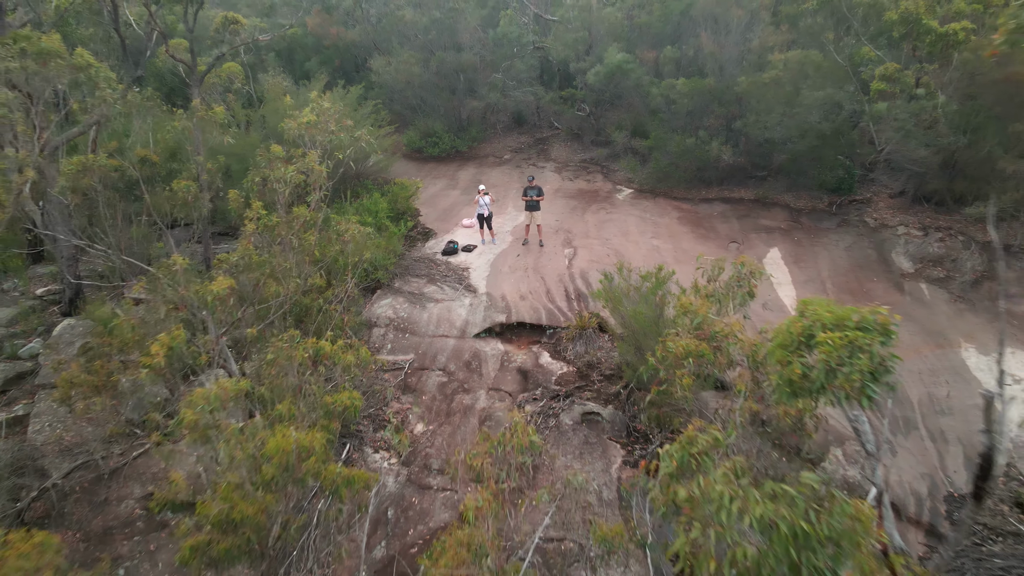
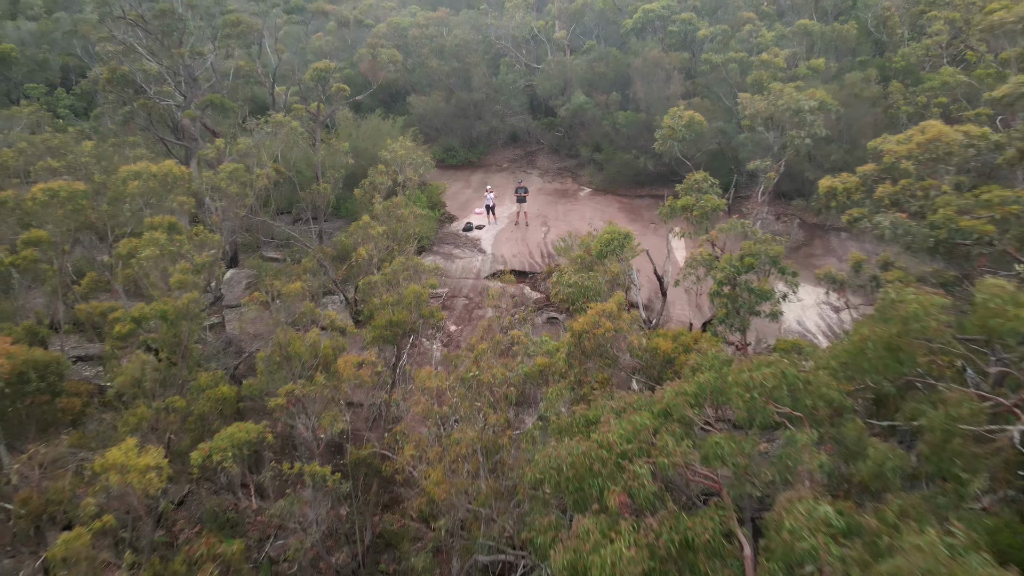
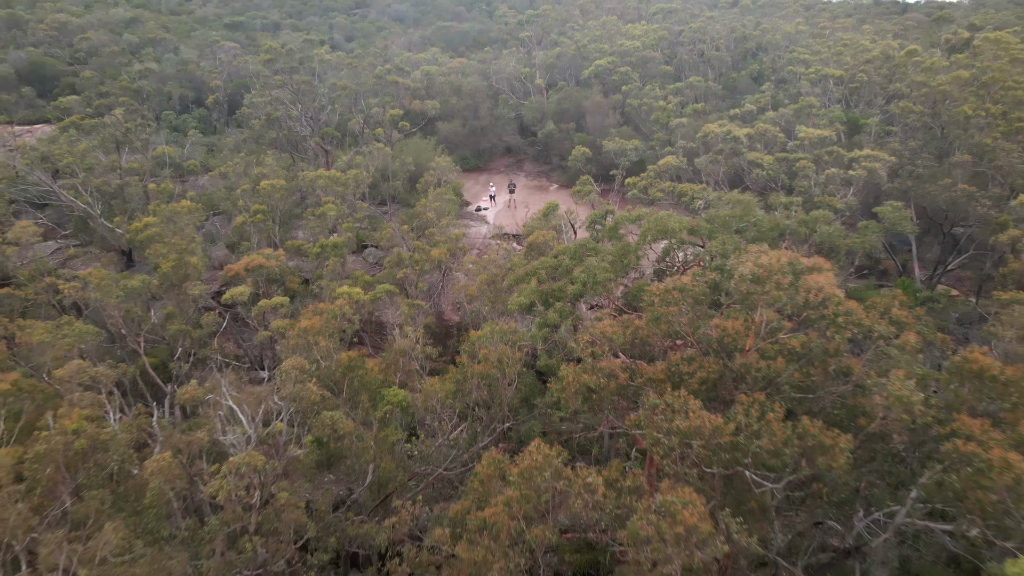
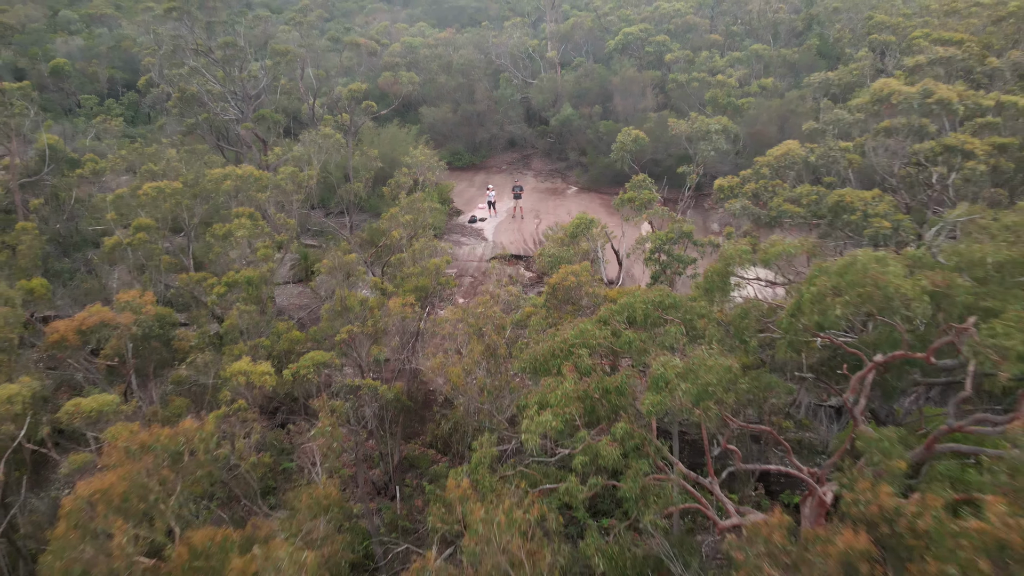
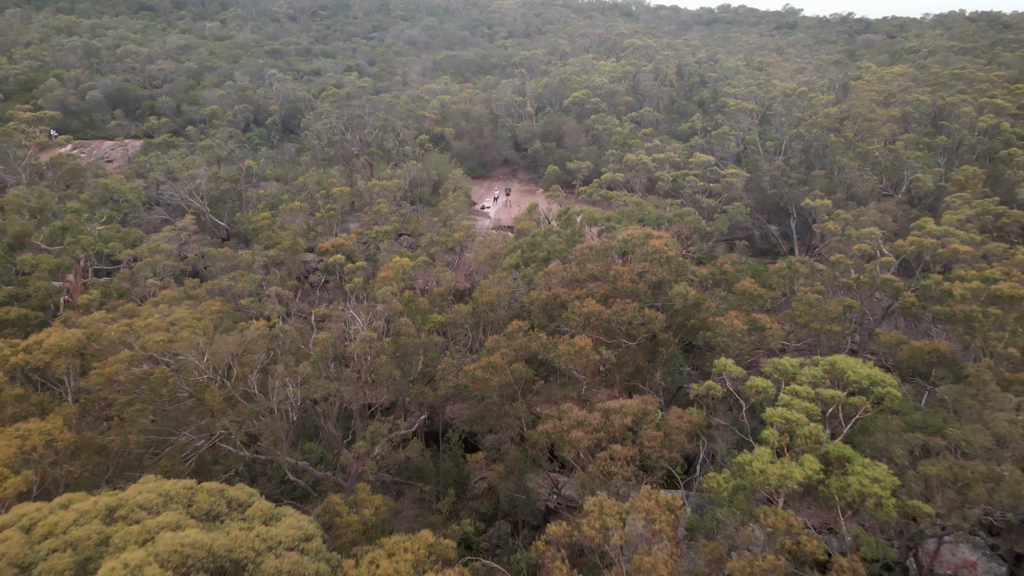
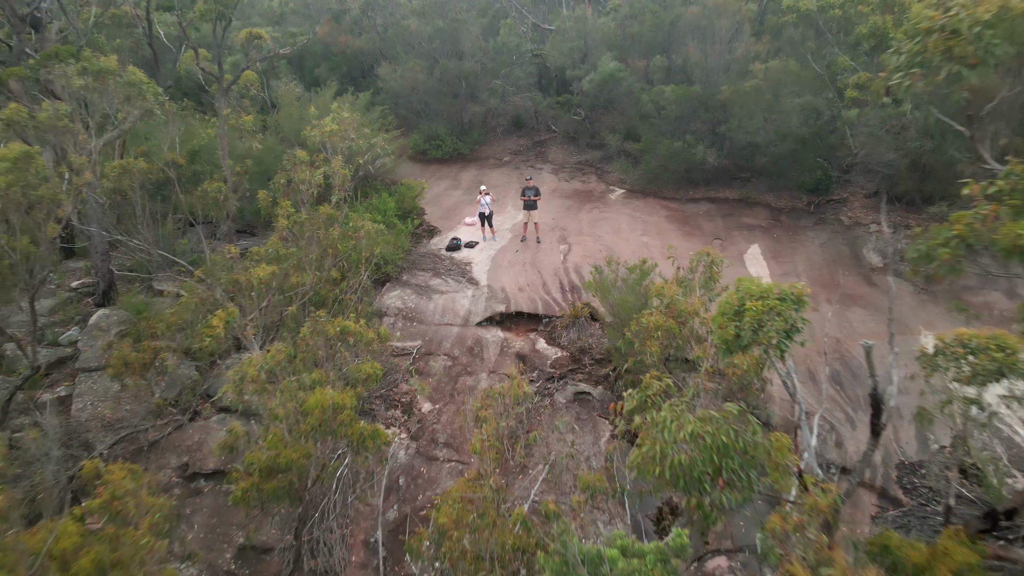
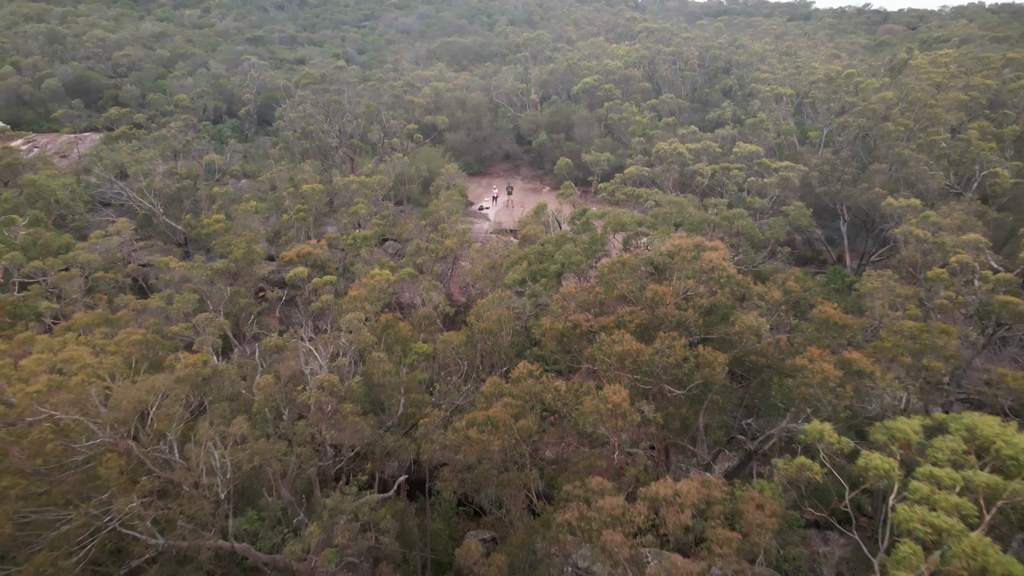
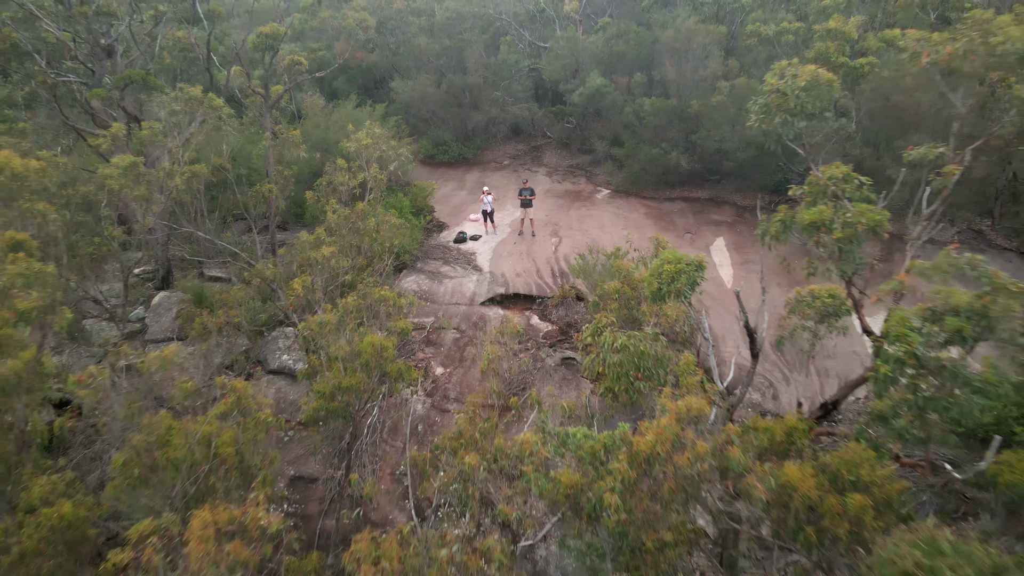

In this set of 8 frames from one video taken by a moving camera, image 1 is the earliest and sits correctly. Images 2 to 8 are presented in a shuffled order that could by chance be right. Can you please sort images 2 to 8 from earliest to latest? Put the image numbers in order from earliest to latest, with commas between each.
6, 8, 2, 4, 3, 7, 5
